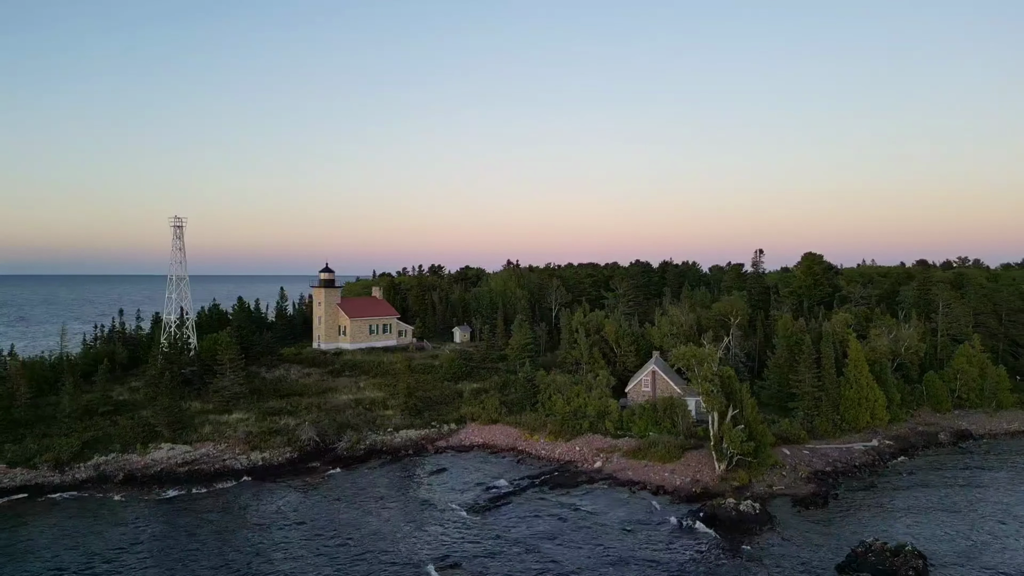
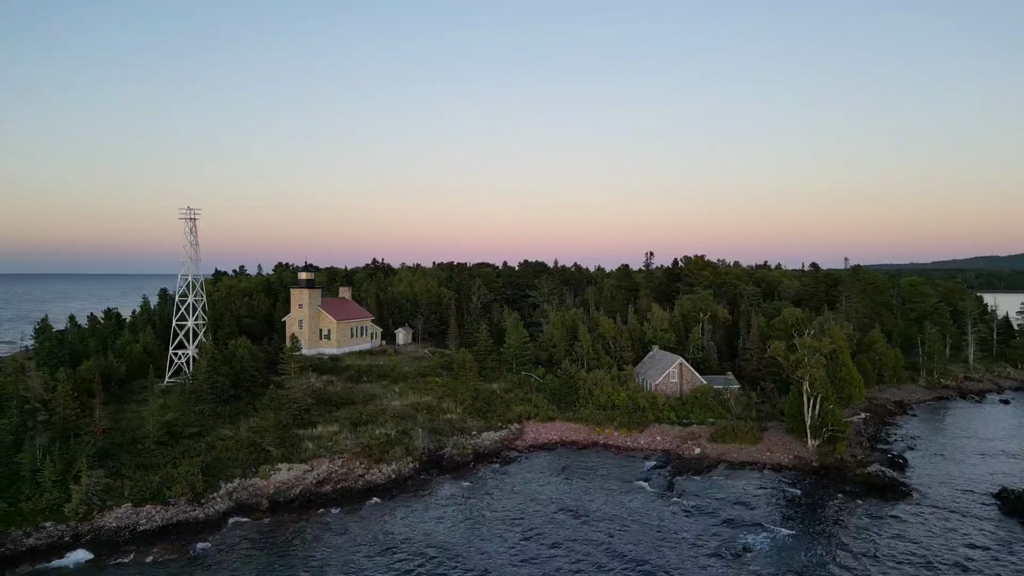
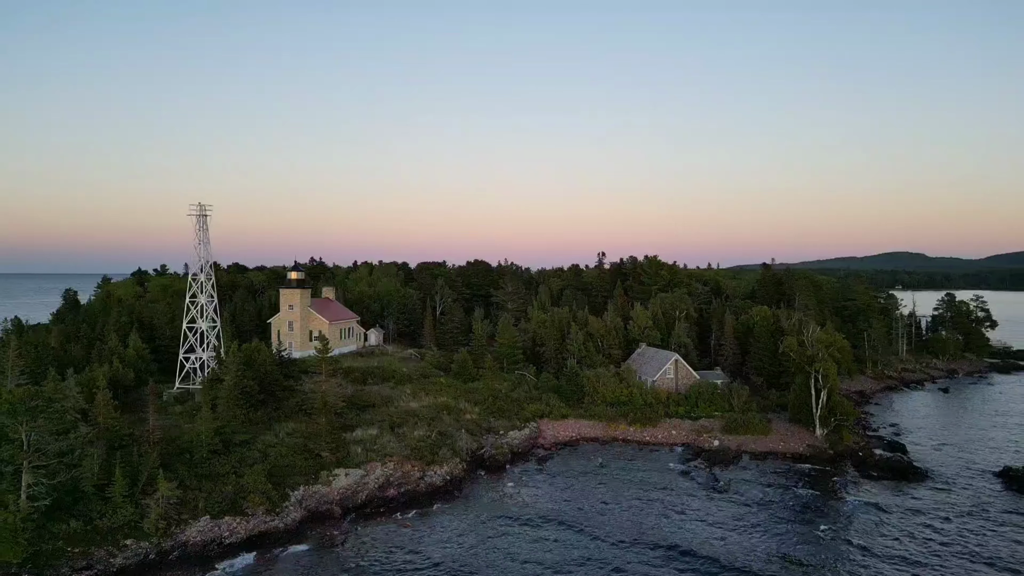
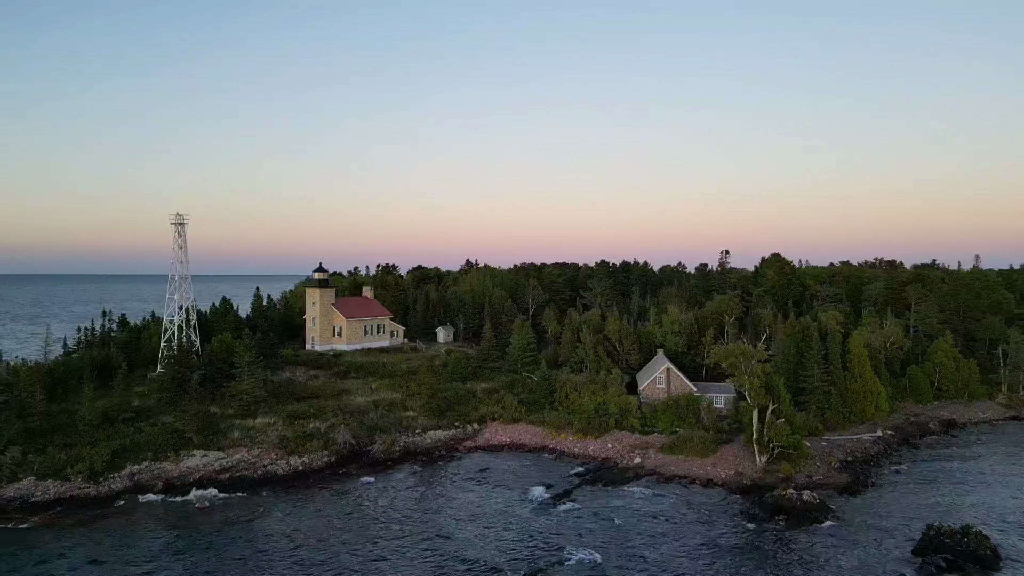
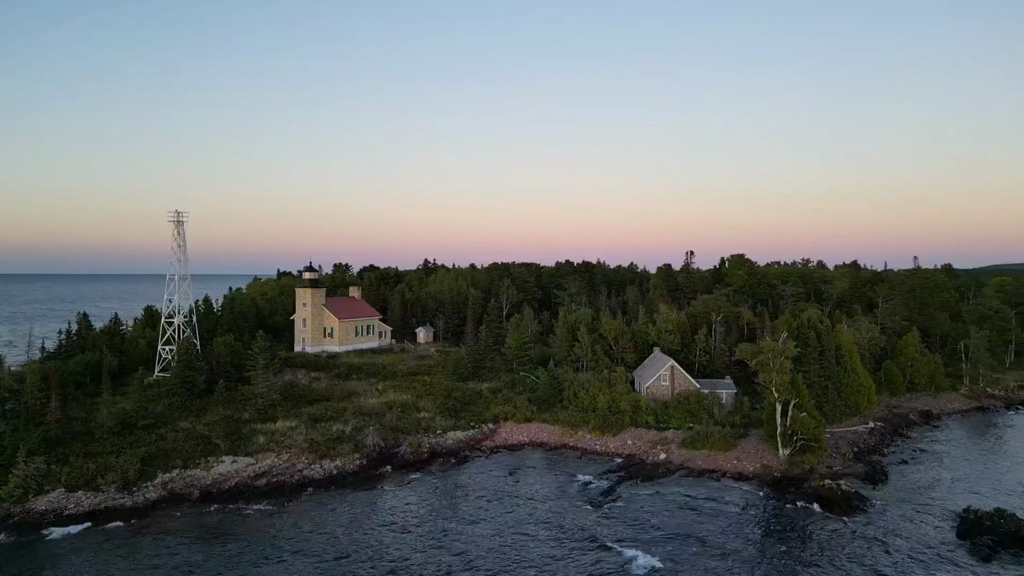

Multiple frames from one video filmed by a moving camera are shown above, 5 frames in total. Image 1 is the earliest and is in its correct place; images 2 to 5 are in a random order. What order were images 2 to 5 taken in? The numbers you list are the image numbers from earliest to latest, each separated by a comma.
4, 5, 2, 3
